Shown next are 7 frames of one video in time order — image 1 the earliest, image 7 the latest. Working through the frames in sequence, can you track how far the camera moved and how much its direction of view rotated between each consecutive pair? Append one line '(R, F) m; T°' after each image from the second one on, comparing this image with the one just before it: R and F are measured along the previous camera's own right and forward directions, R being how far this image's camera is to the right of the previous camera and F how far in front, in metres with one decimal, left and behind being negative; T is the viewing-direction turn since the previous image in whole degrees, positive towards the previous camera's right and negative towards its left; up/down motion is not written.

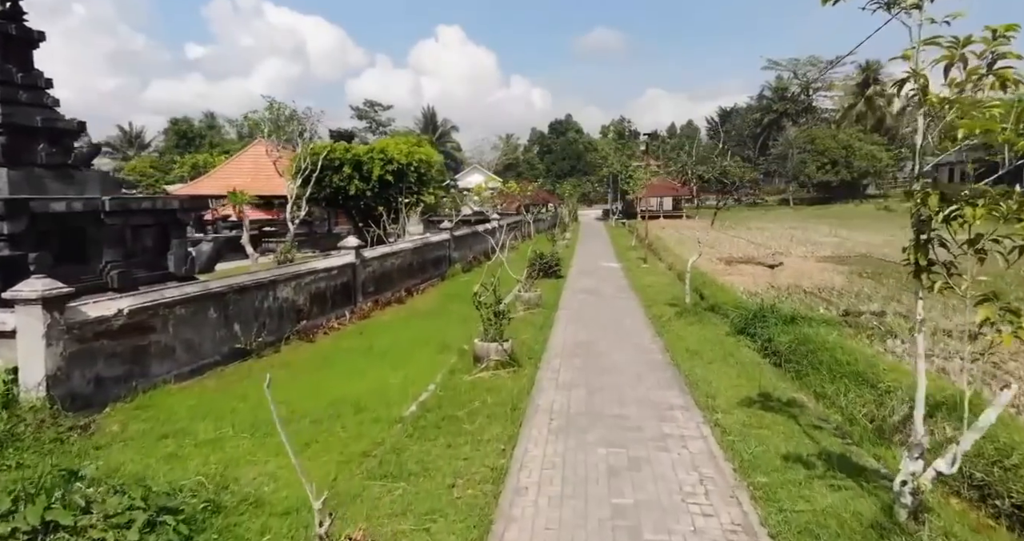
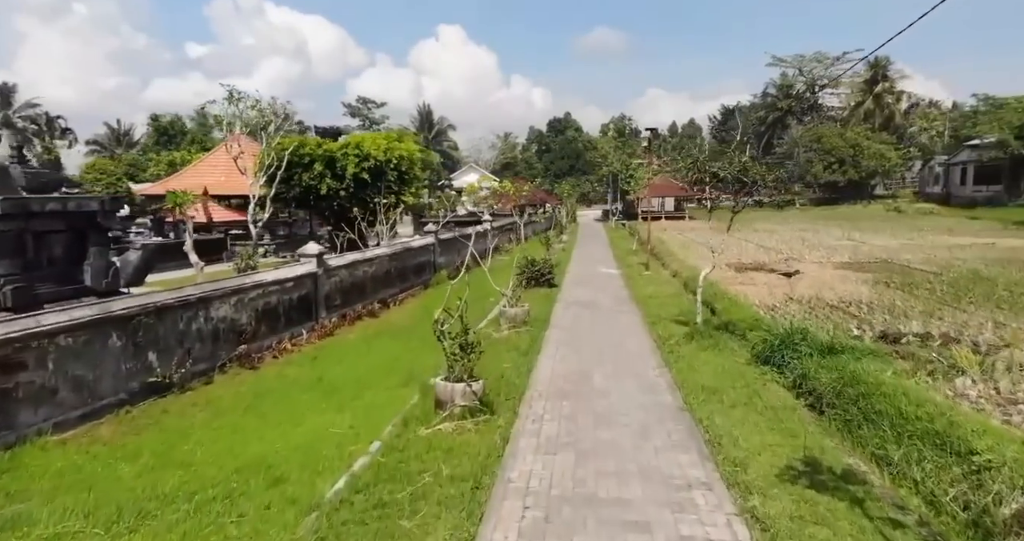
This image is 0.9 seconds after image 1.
(+0.3, +1.7) m; 0°
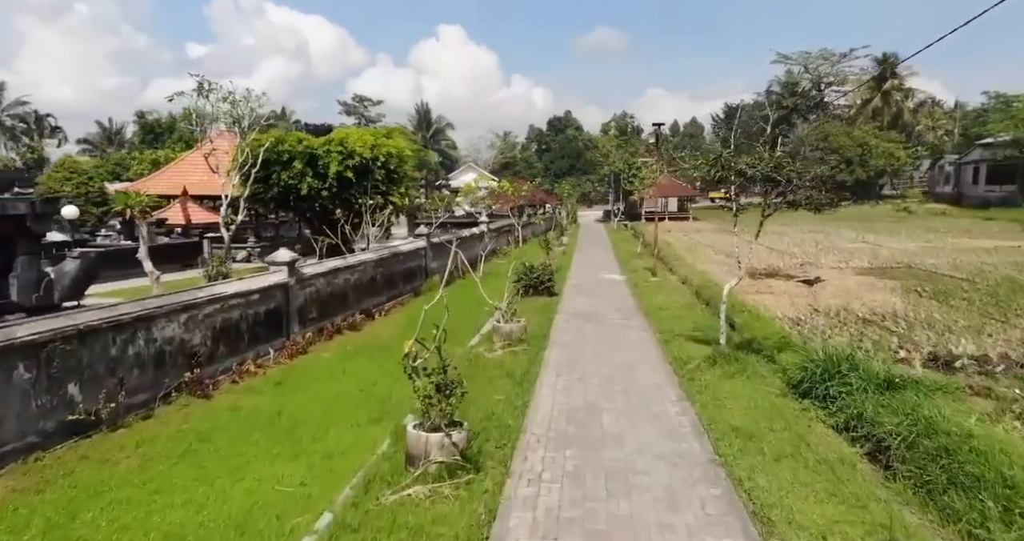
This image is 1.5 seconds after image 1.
(+0.1, +1.2) m; 0°
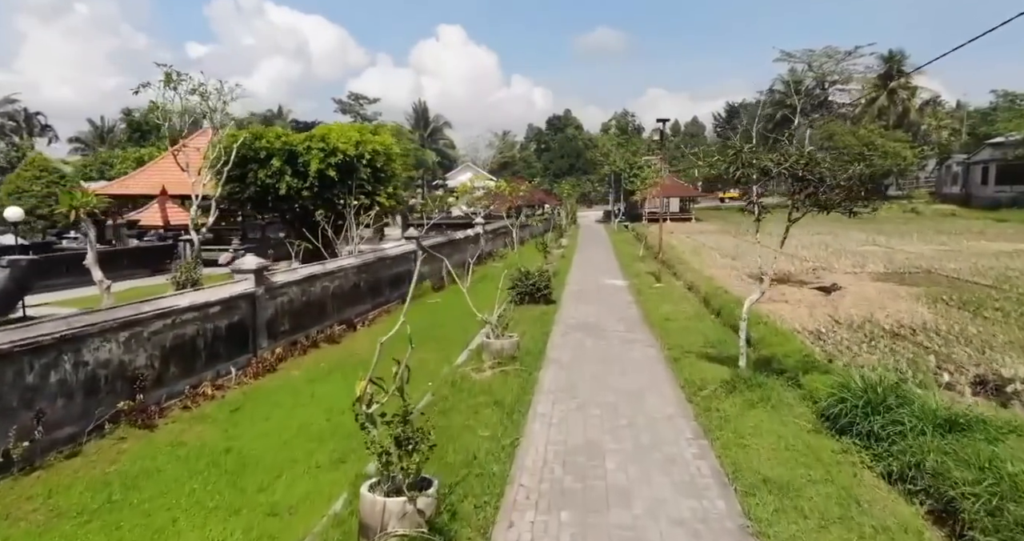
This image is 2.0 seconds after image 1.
(+0.1, +1.0) m; 0°
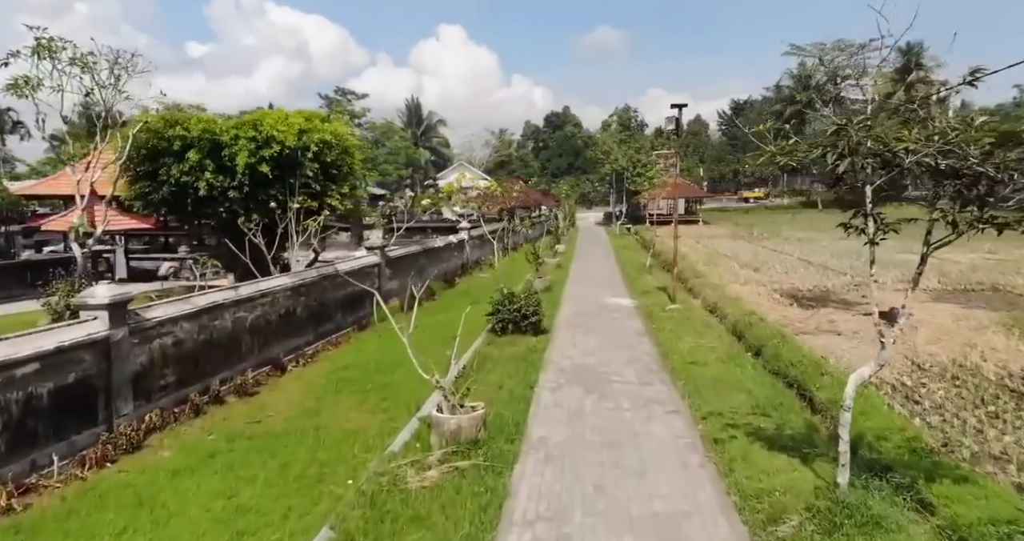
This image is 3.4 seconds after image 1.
(+0.3, +2.8) m; 0°
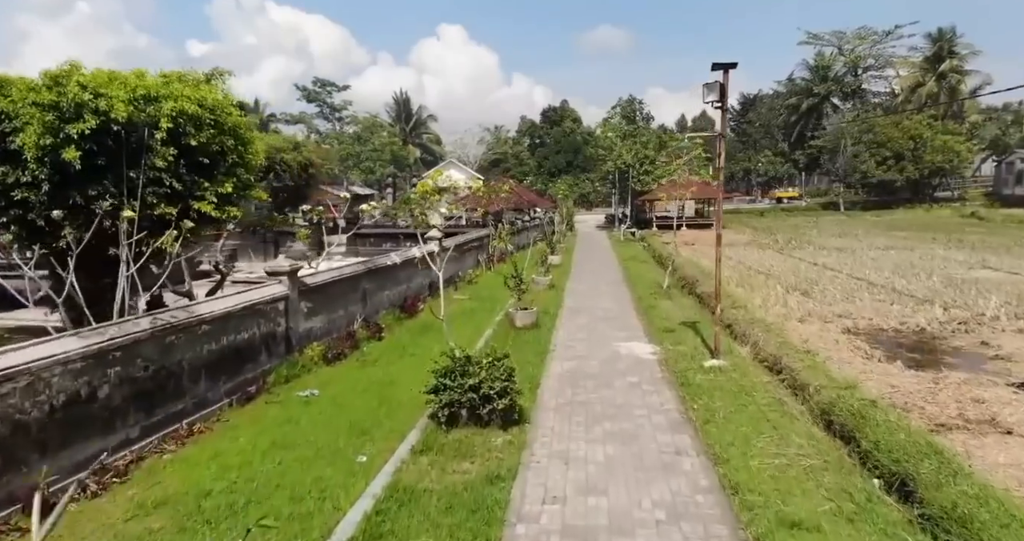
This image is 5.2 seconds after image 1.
(+0.4, +4.1) m; 0°
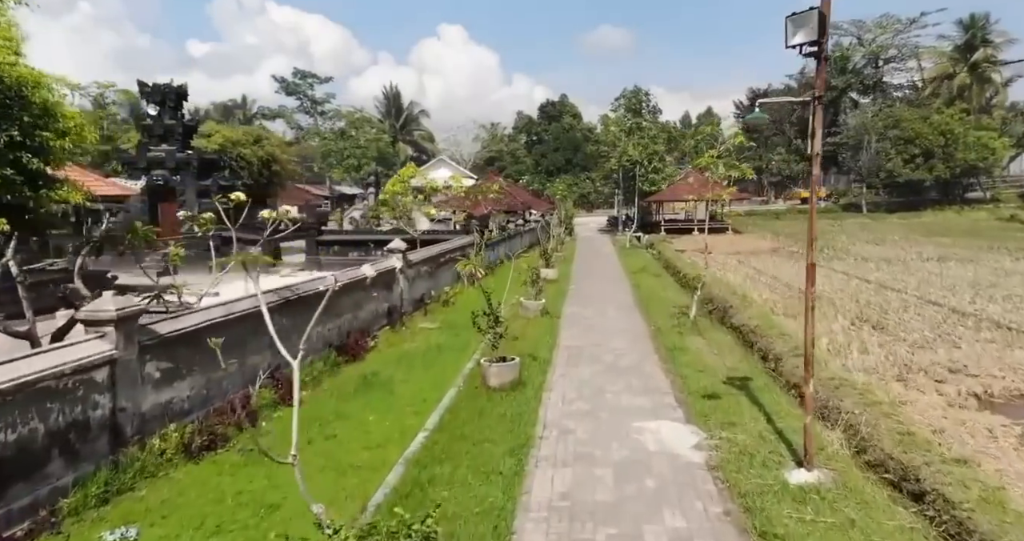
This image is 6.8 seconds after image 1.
(+0.3, +3.4) m; 0°
